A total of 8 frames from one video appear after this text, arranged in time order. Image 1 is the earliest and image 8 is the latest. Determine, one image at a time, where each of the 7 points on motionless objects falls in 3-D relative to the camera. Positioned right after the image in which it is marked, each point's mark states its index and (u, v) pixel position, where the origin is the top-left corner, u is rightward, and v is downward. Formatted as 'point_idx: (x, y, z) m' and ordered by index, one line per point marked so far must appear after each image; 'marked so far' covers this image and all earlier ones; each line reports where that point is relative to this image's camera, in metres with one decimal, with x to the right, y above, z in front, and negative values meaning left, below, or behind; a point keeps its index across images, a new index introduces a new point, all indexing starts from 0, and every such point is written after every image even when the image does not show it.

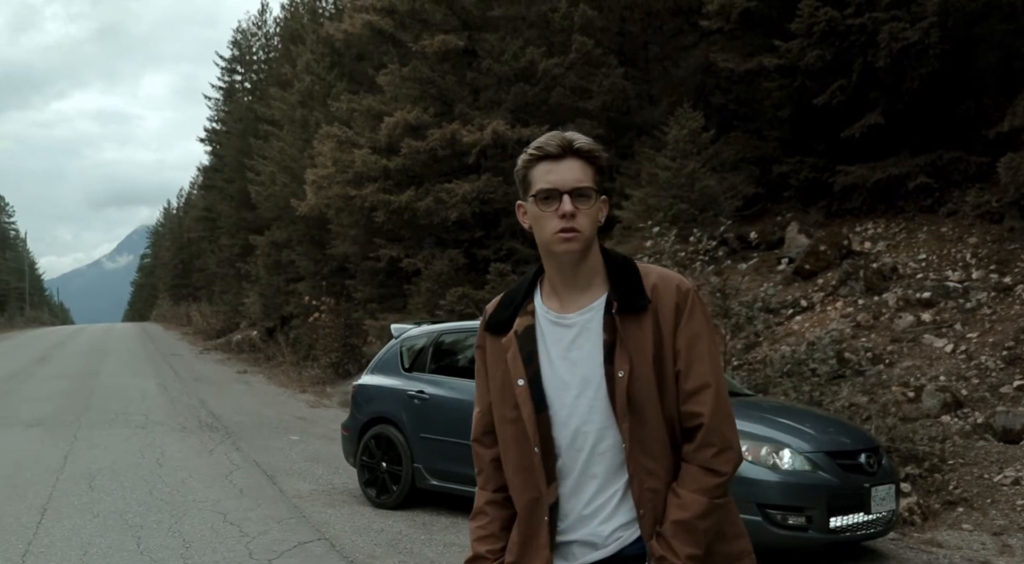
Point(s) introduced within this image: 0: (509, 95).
0: (-0.1, +4.0, +17.3) m
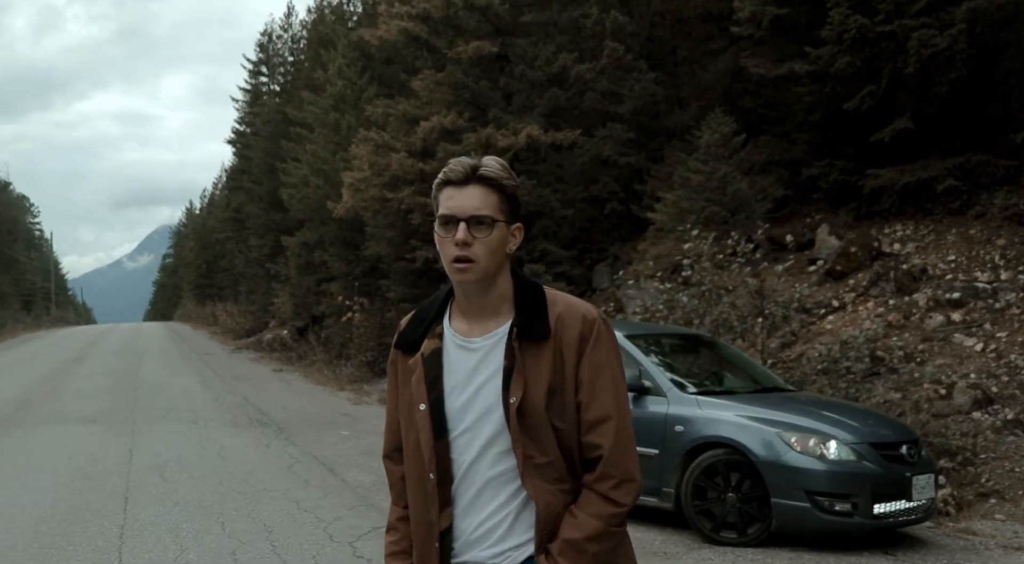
0: (+0.7, +4.0, +17.7) m
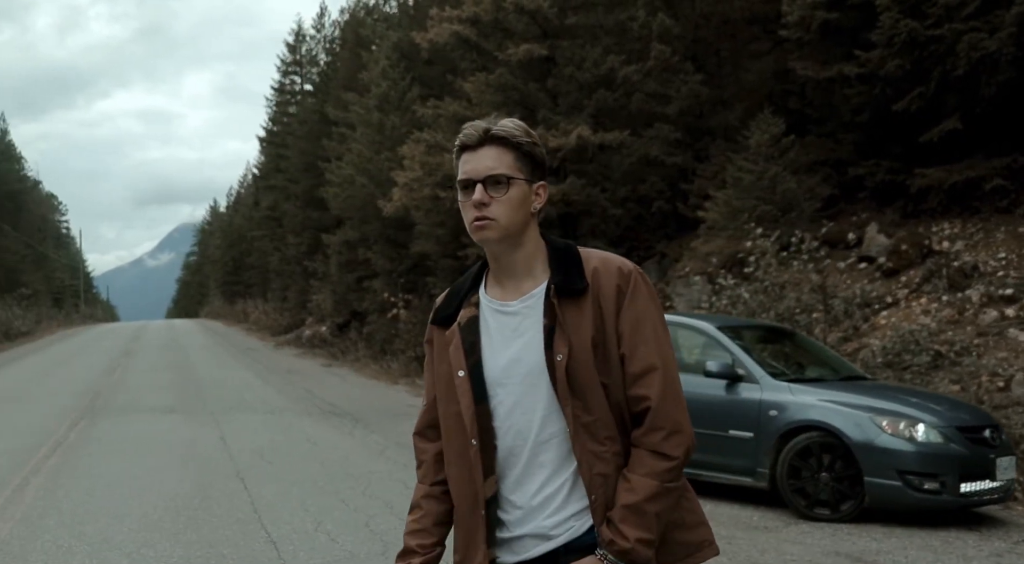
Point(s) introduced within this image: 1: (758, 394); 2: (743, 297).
0: (+1.8, +4.1, +18.2) m
1: (+2.3, -1.0, +7.4) m
2: (+3.6, -0.2, +12.4) m
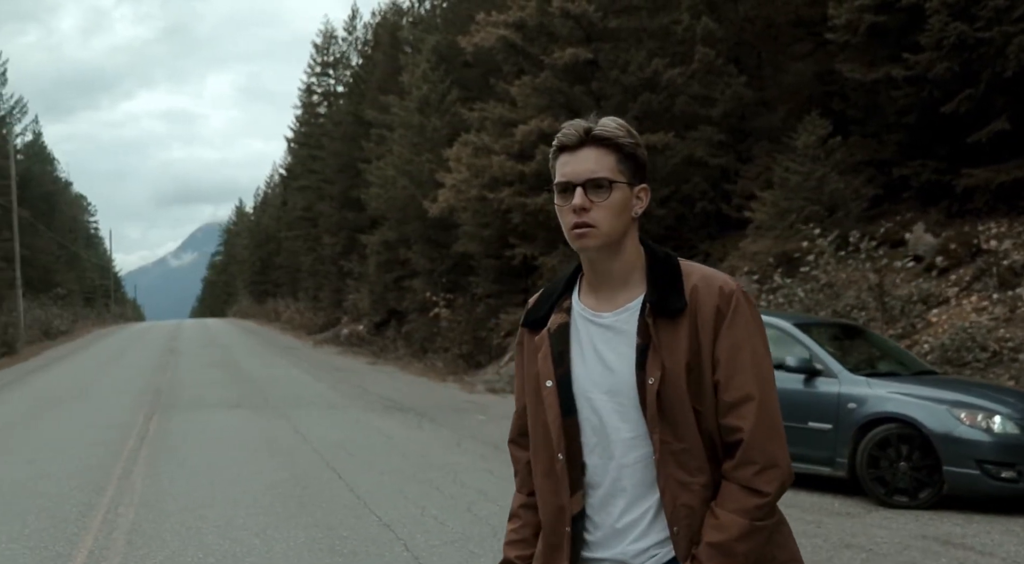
0: (+2.8, +4.1, +18.5) m
1: (+3.1, -1.0, +7.8) m
2: (+4.5, -0.2, +12.7) m
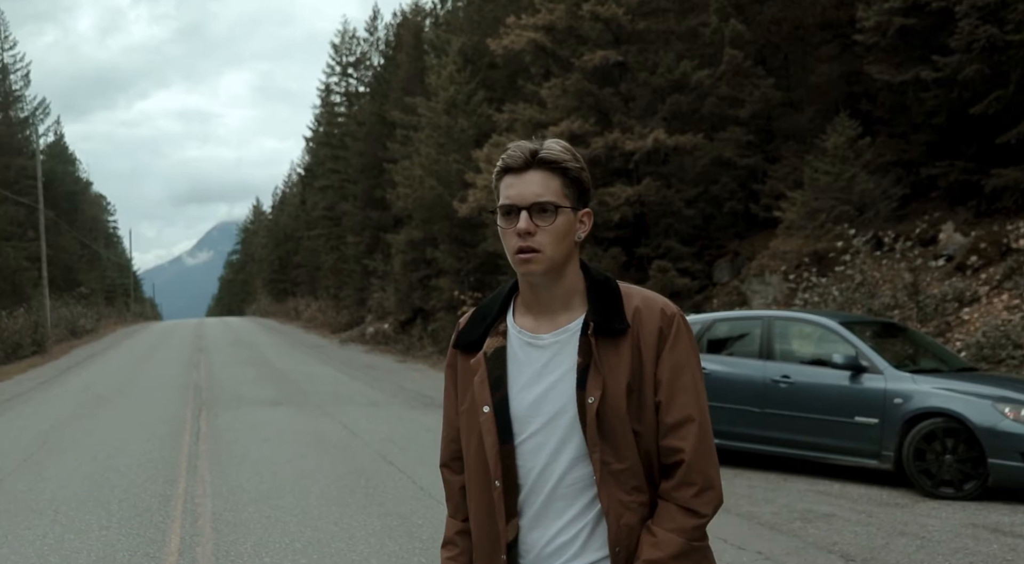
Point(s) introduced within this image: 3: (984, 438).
0: (+3.5, +4.1, +18.8) m
1: (+3.7, -1.0, +8.1) m
2: (+5.1, -0.2, +13.0) m
3: (+4.2, -1.4, +7.2) m
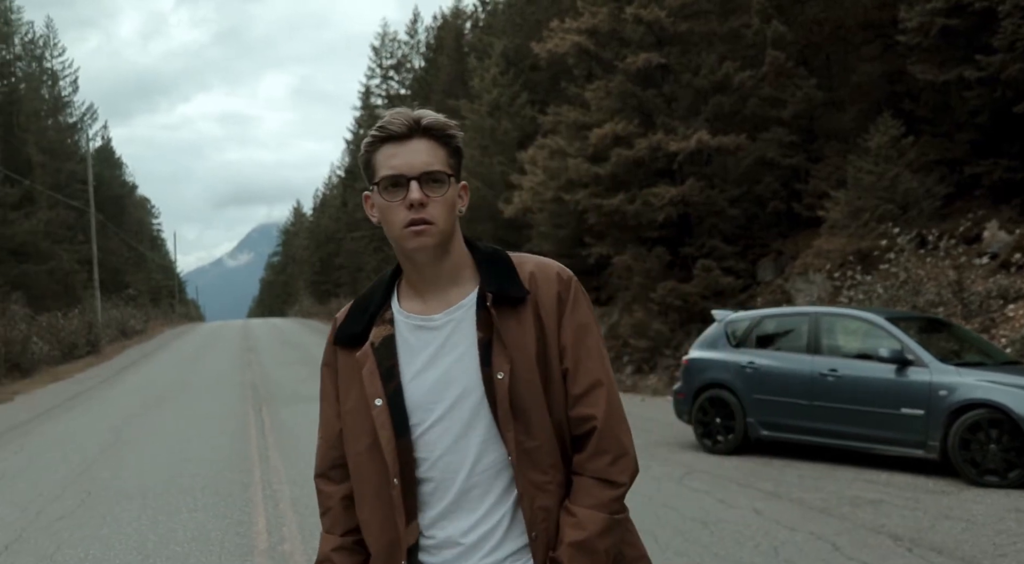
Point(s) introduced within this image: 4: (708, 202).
0: (+4.6, +4.1, +19.1) m
1: (+4.3, -1.0, +8.4) m
2: (+6.0, -0.2, +13.2) m
3: (+4.8, -1.4, +7.6) m
4: (+4.7, +1.9, +19.3) m
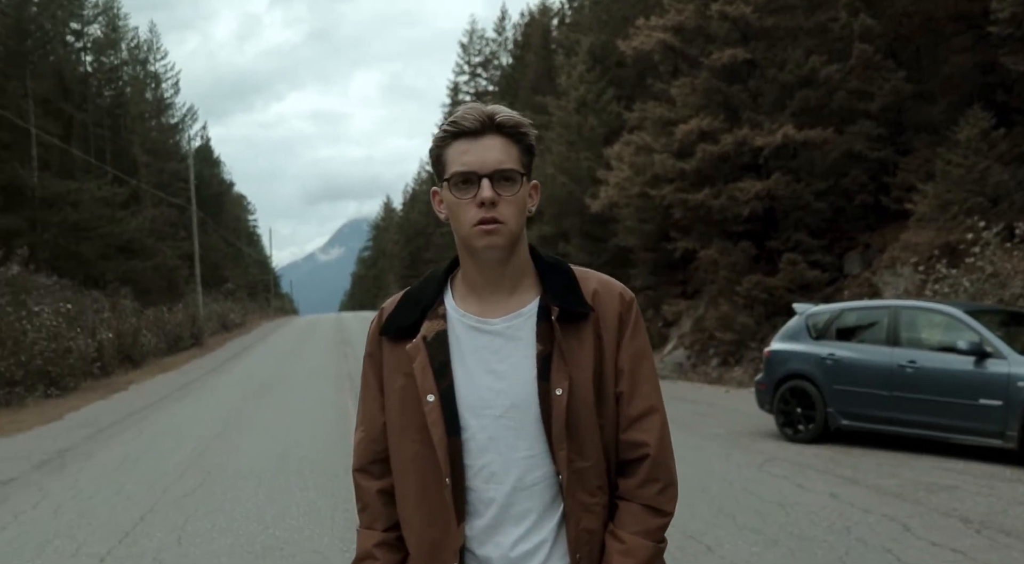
0: (+6.7, +4.3, +19.3) m
1: (+5.3, -0.9, +8.7) m
2: (+7.4, 0.0, +13.3) m
3: (+5.7, -1.3, +7.8) m
4: (+6.8, +2.1, +19.5) m
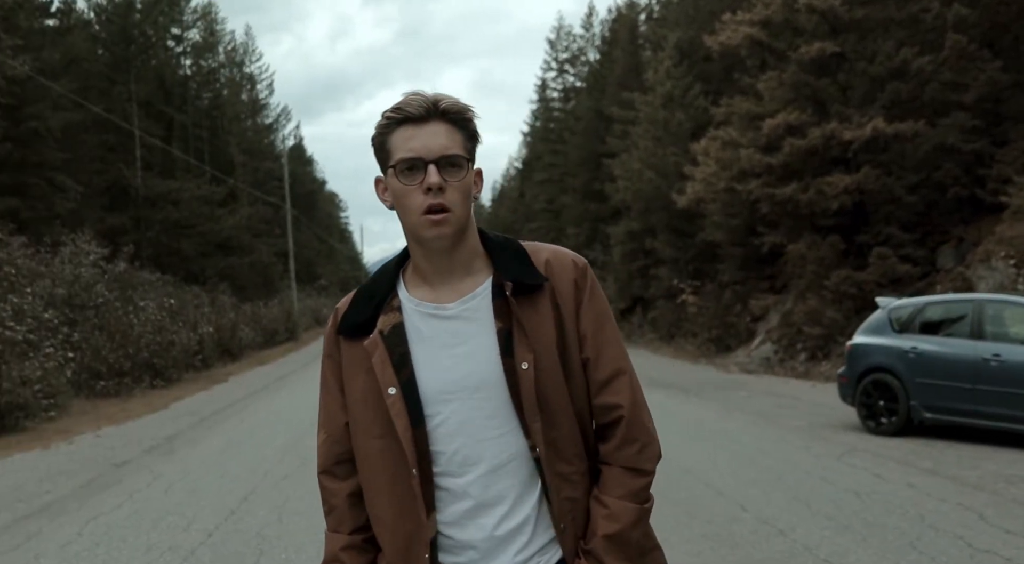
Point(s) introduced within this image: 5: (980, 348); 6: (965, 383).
0: (+8.8, +4.4, +19.2) m
1: (+6.2, -0.9, +8.8) m
2: (+8.9, +0.1, +13.2) m
3: (+6.5, -1.3, +7.9) m
4: (+8.9, +2.2, +19.3) m
5: (+5.9, -0.8, +10.3) m
6: (+5.7, -1.3, +10.4) m
